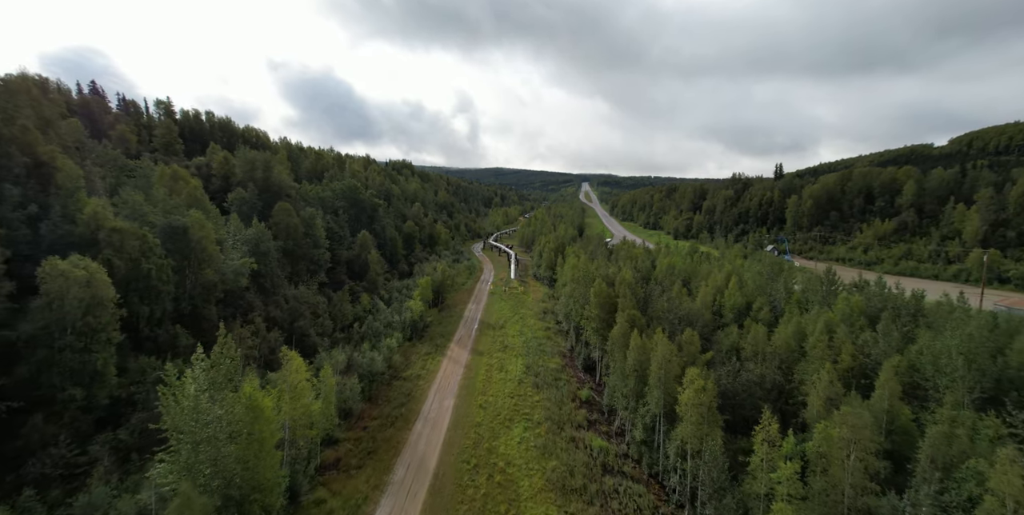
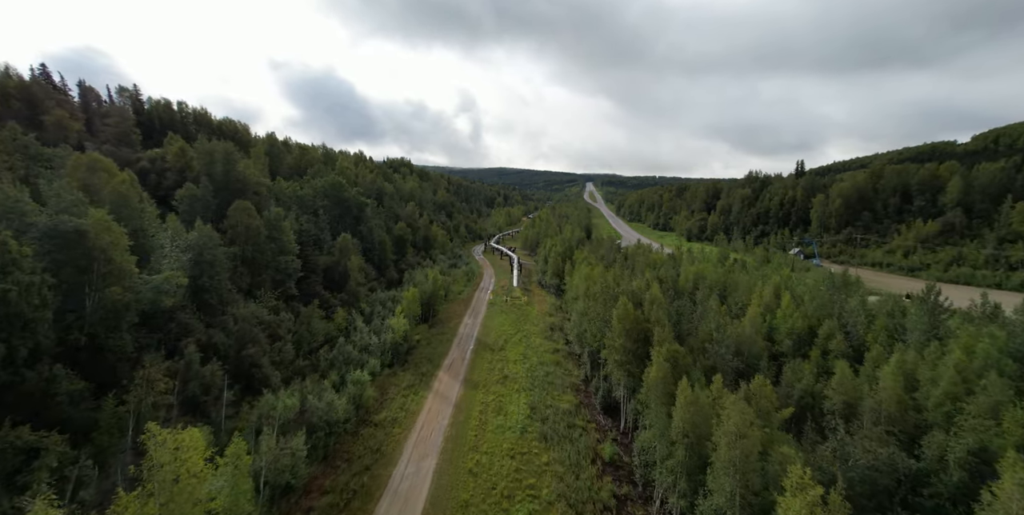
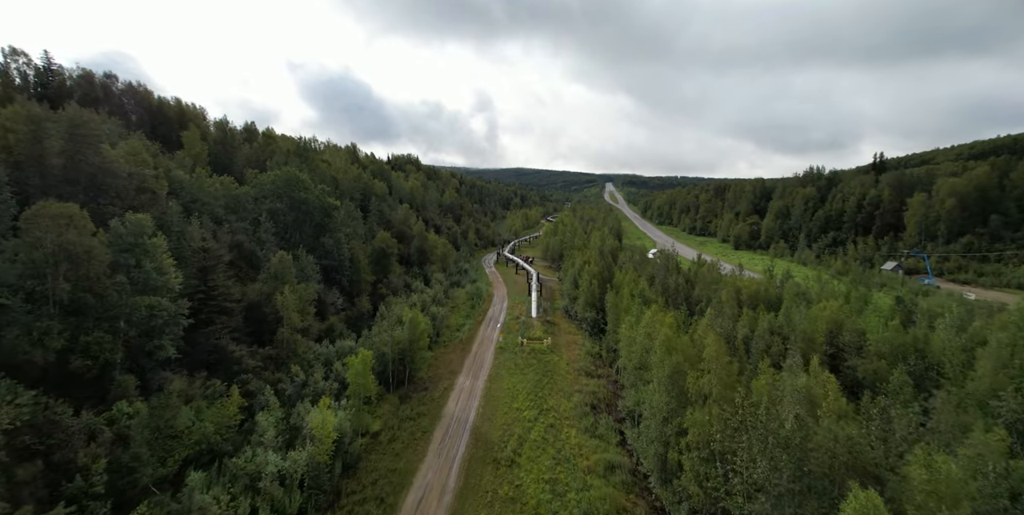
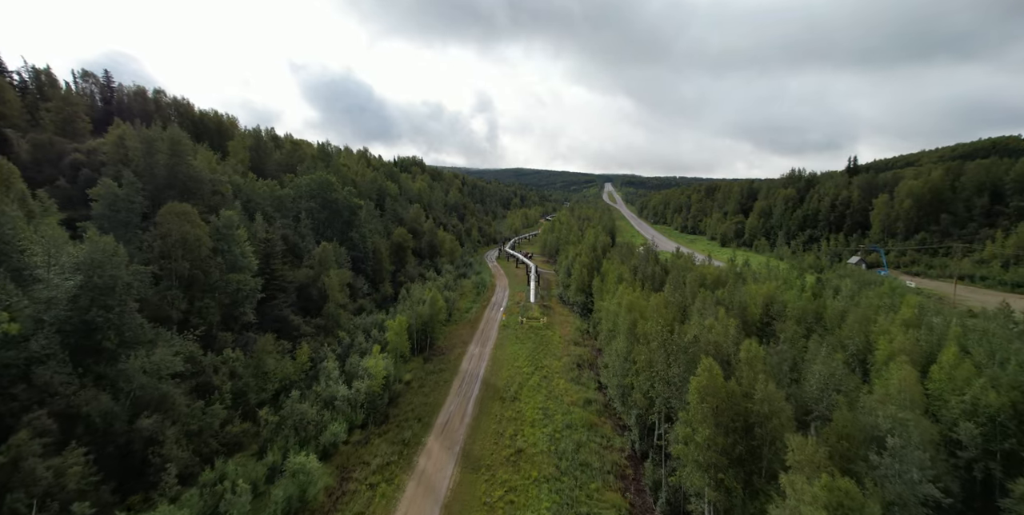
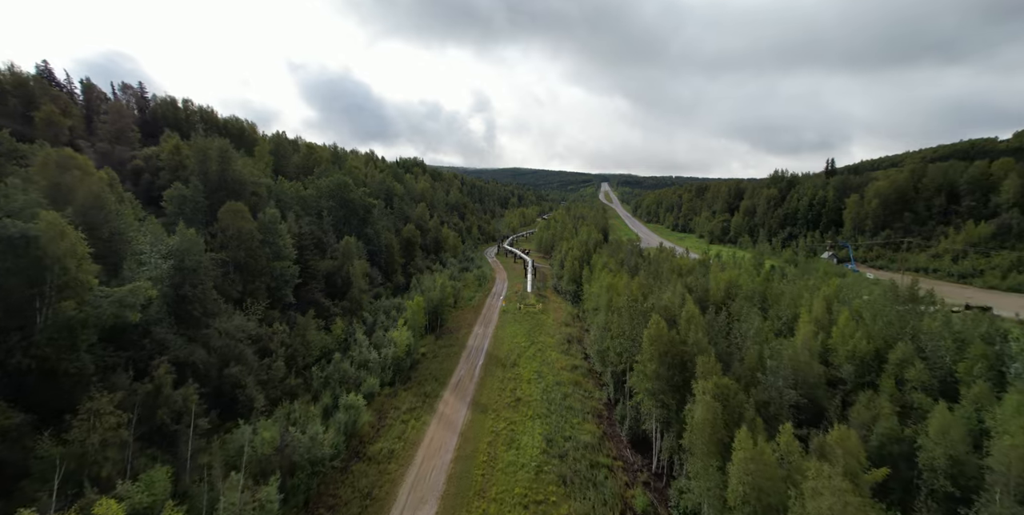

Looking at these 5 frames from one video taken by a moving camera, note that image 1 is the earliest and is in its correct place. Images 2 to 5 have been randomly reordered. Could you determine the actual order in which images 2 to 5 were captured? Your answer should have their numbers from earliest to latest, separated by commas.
2, 5, 4, 3
